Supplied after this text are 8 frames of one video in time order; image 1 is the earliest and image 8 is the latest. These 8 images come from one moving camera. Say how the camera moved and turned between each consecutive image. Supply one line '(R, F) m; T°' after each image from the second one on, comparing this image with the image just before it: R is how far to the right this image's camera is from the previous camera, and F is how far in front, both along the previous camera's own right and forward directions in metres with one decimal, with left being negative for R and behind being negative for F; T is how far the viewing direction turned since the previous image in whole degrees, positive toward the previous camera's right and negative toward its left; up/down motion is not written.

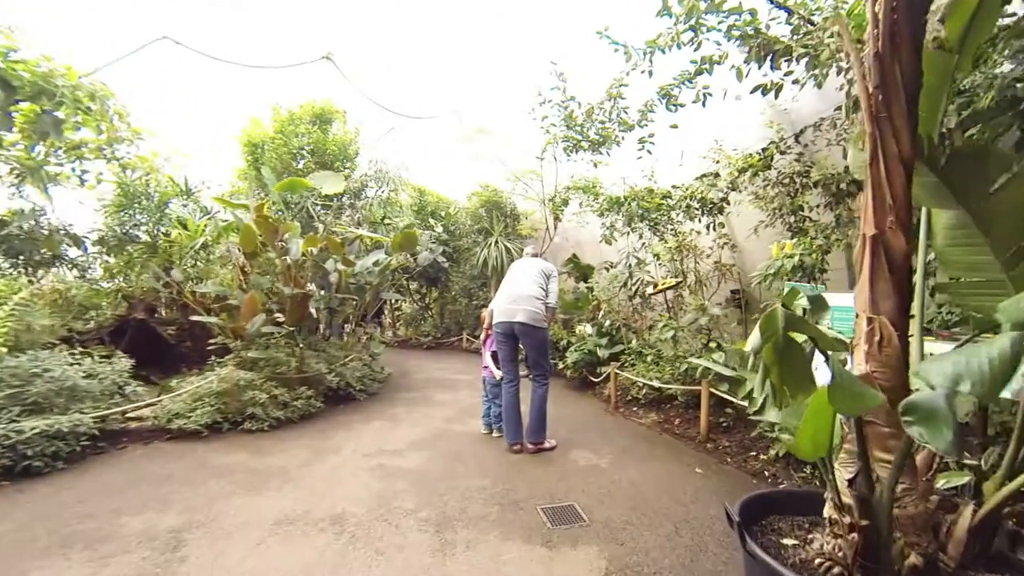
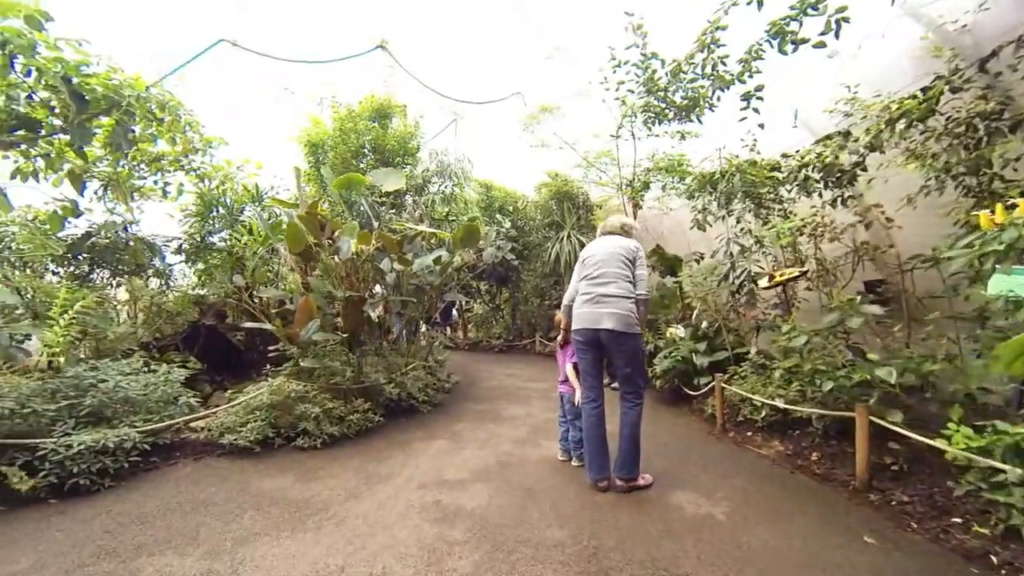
(0.0, +0.5) m; -10°
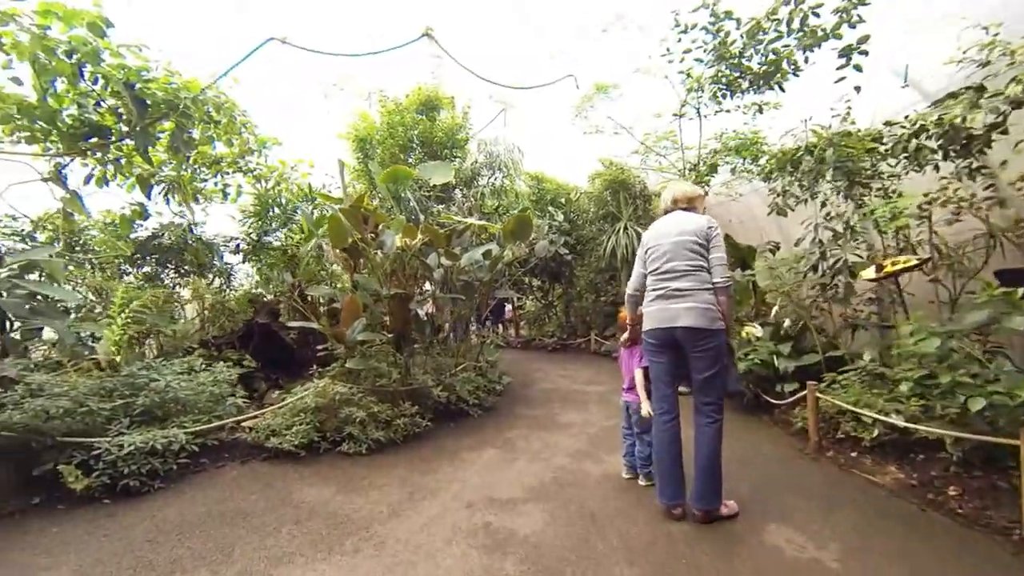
(0.0, +0.3) m; -7°
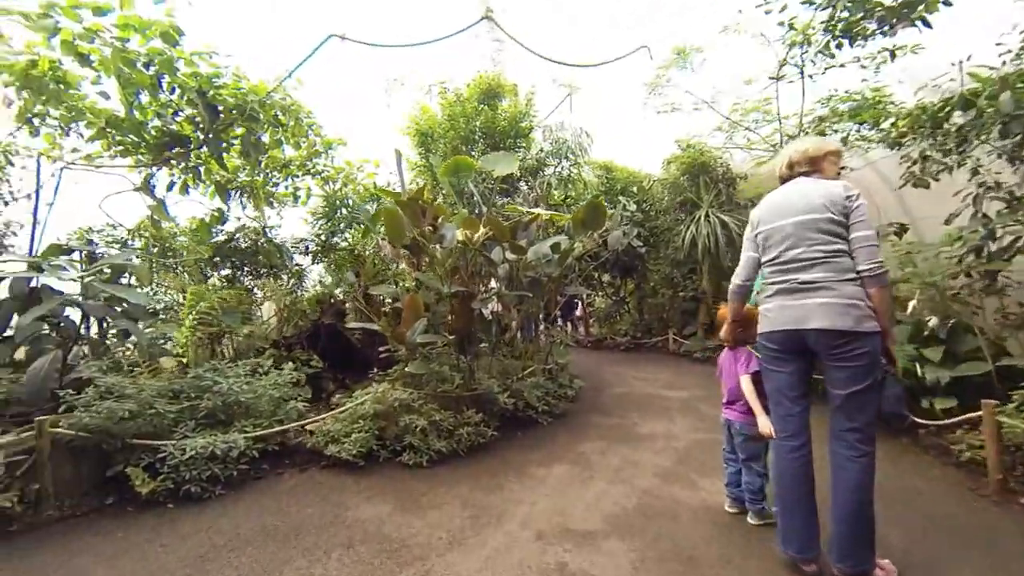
(0.0, +0.3) m; -9°
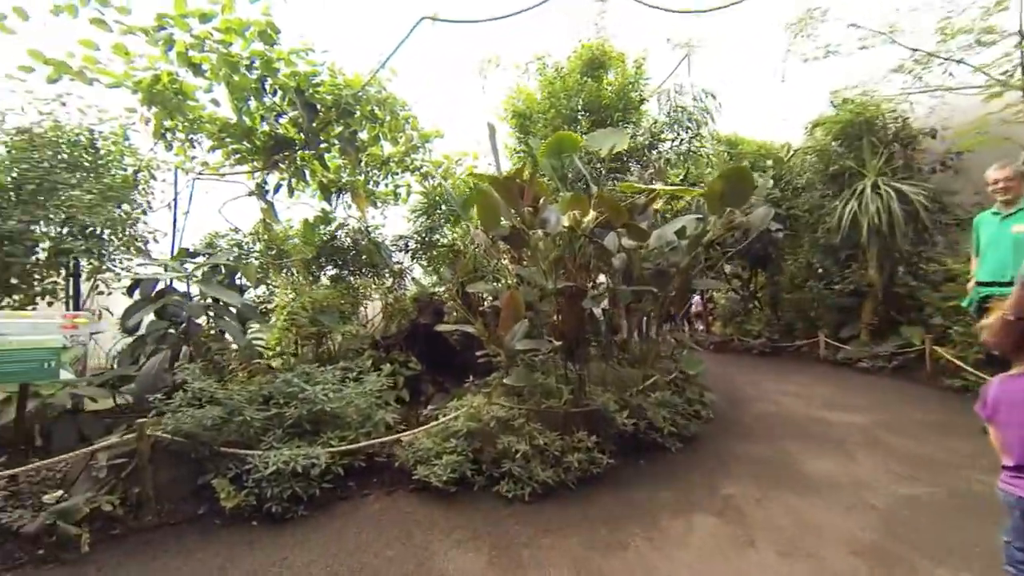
(-0.1, +0.5) m; -13°
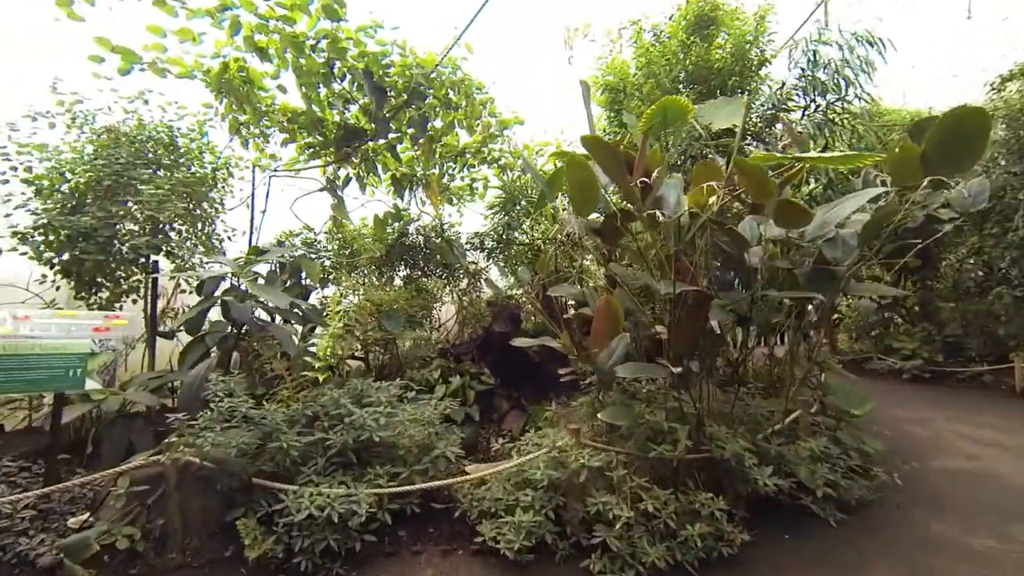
(-0.1, +0.6) m; -10°
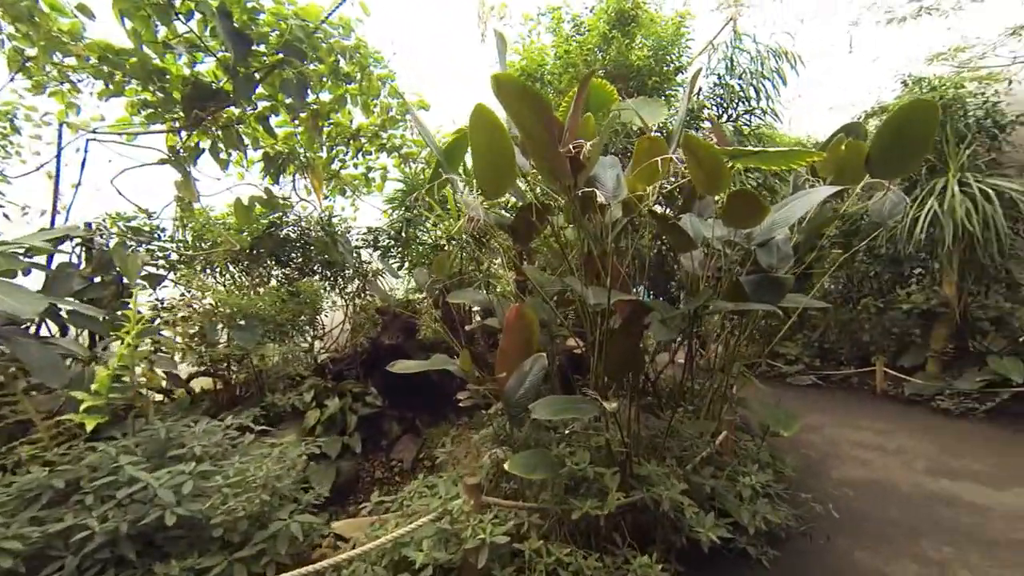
(+0.1, +0.5) m; +12°
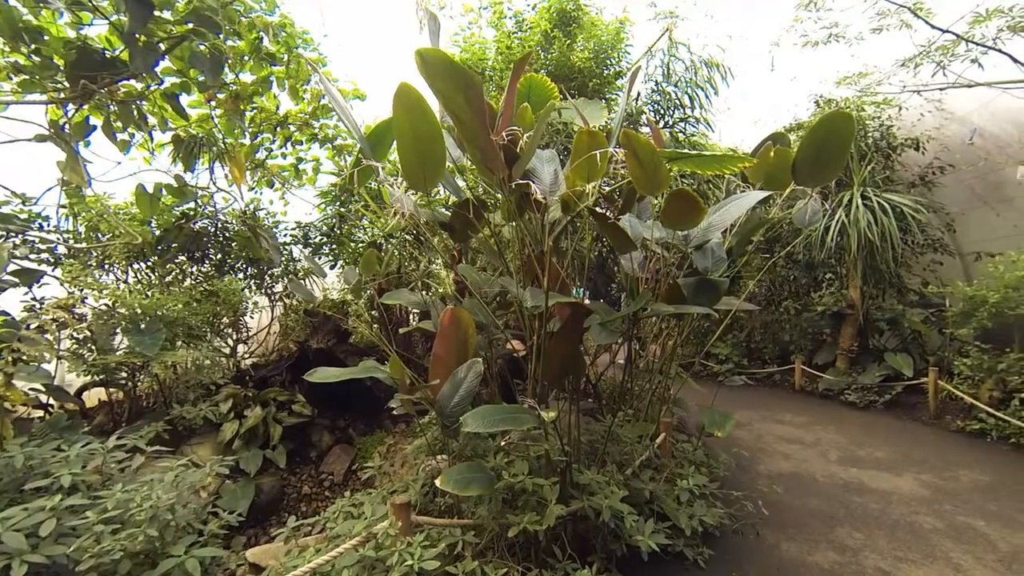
(0.0, +0.1) m; +7°
